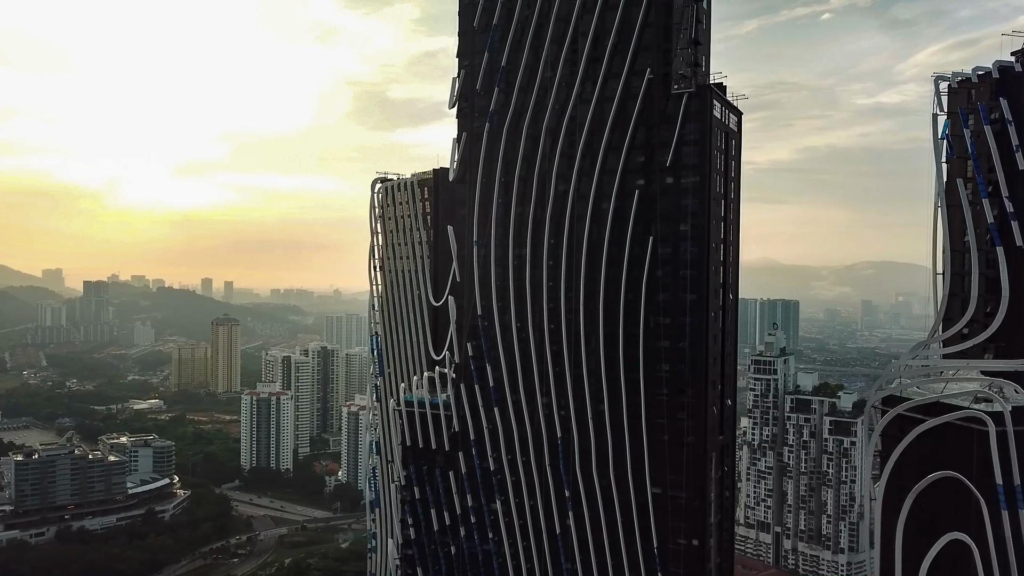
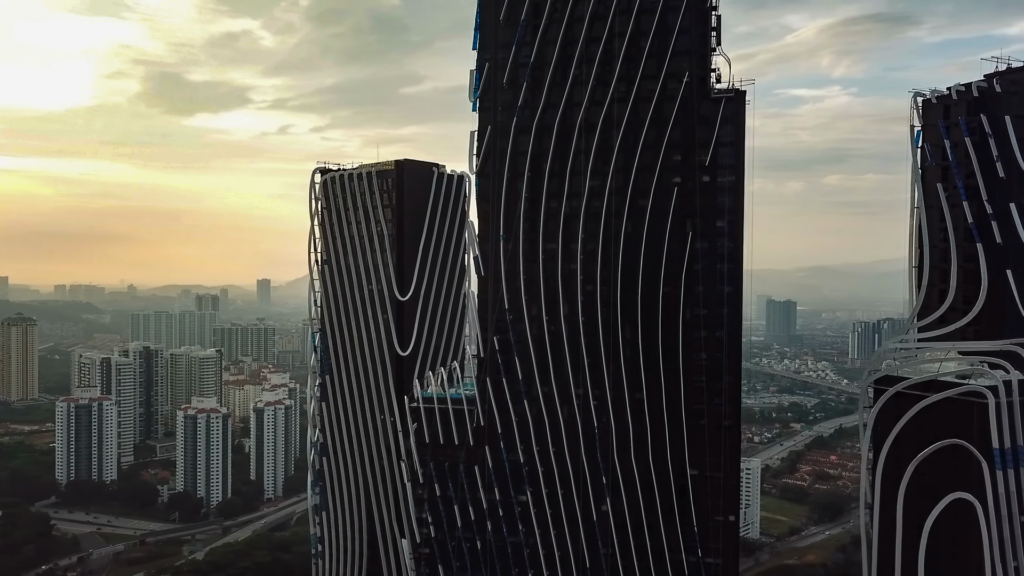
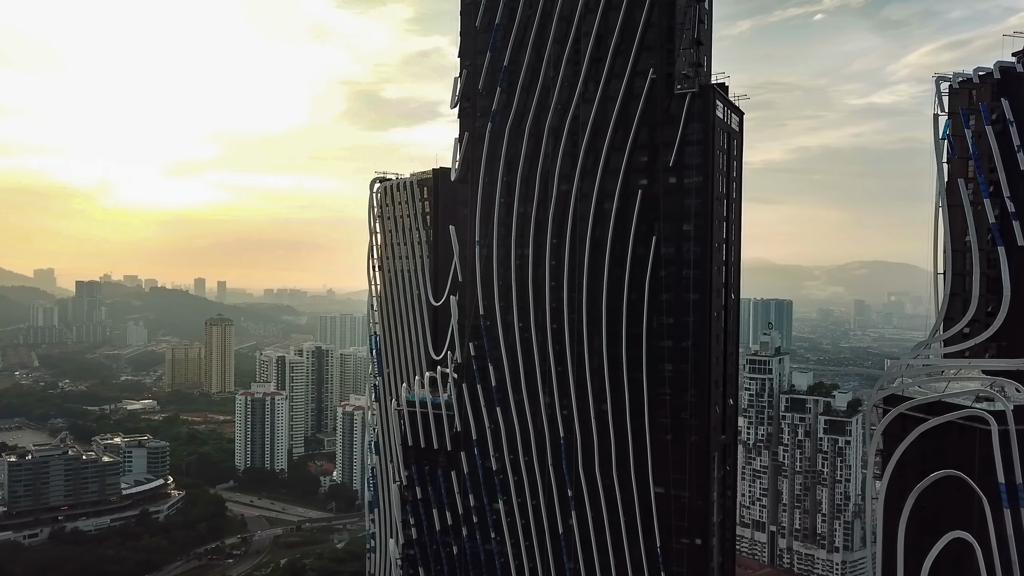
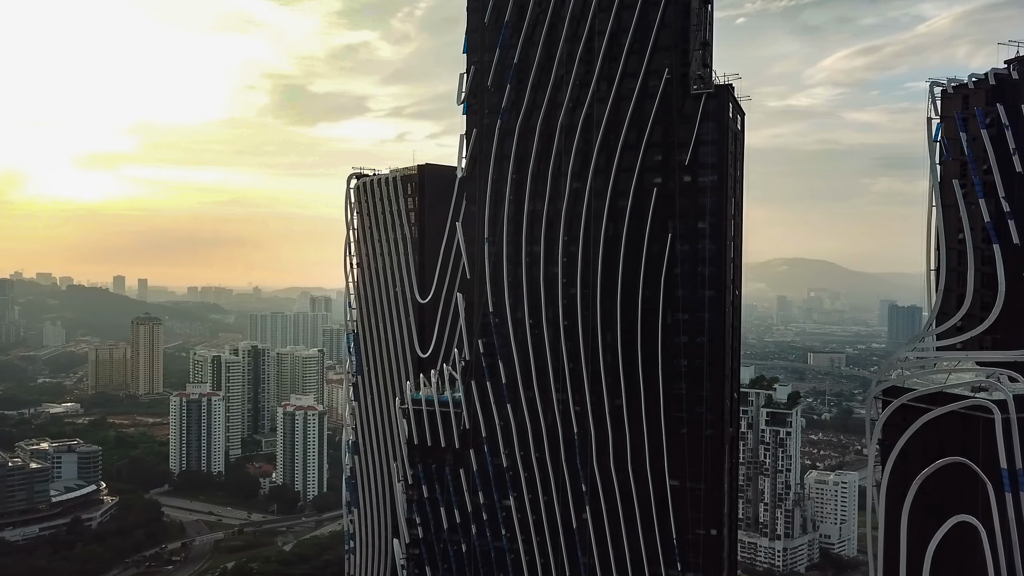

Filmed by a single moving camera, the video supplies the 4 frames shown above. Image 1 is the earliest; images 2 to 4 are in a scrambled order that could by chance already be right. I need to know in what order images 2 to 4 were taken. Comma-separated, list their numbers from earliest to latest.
3, 4, 2
